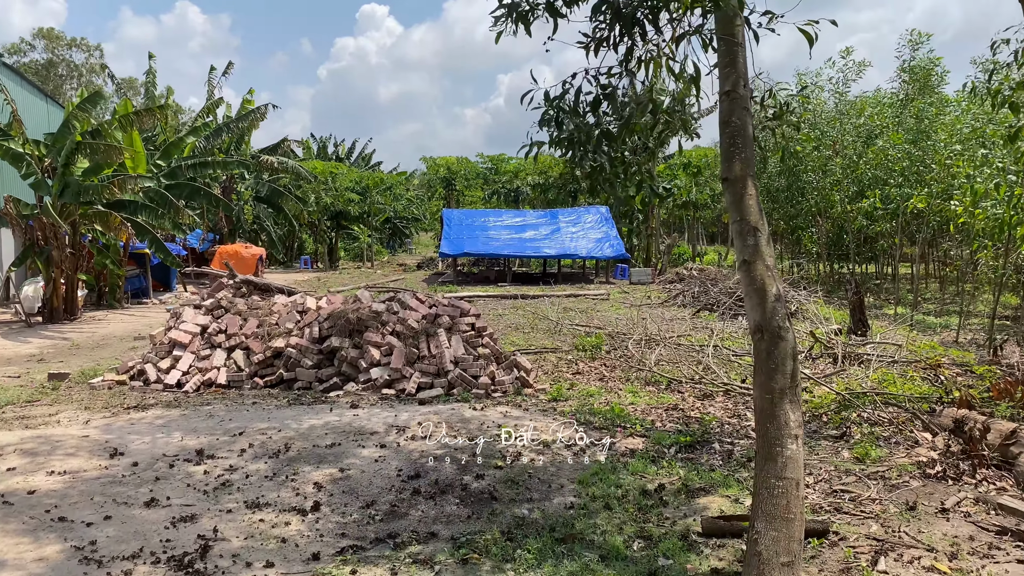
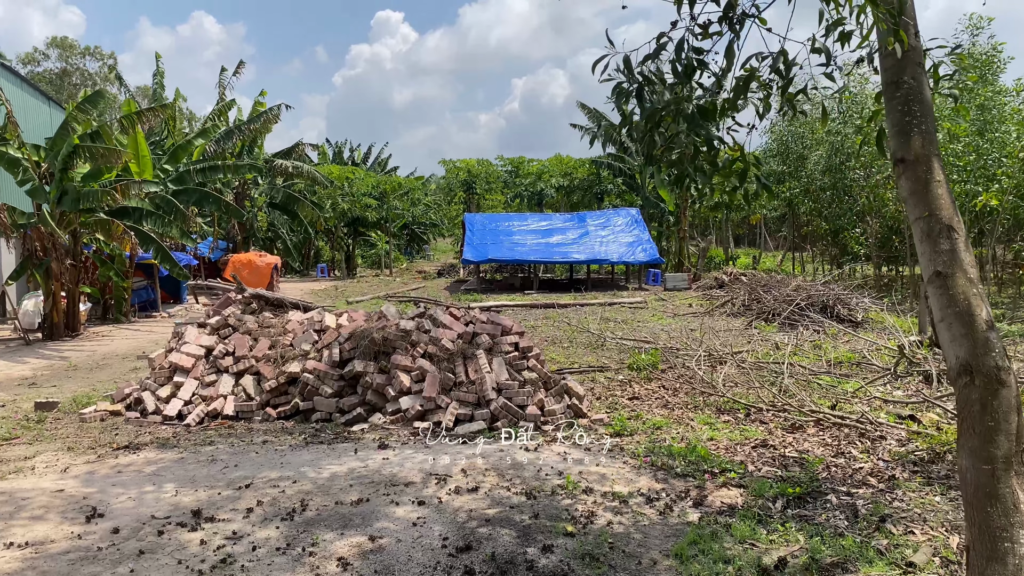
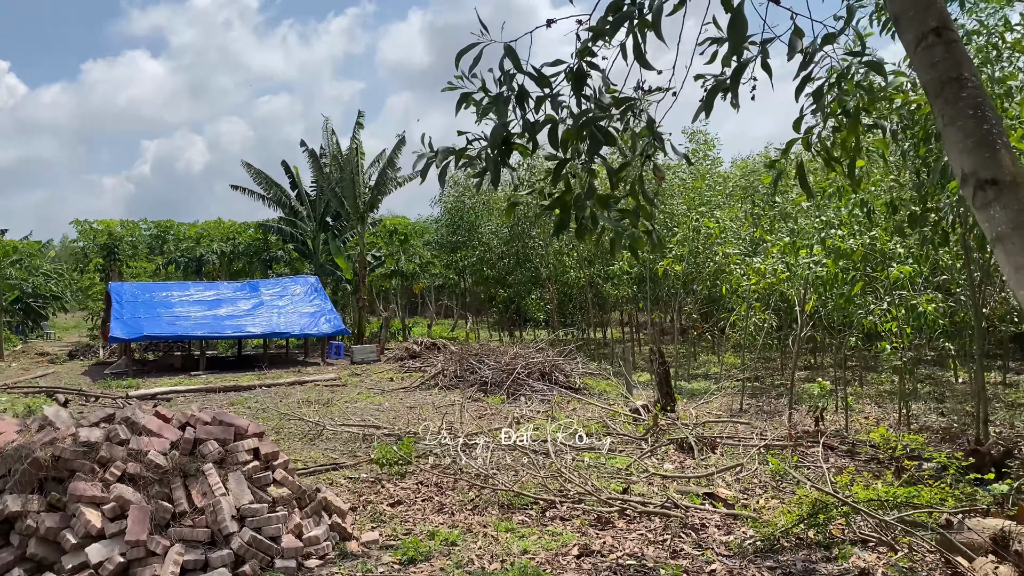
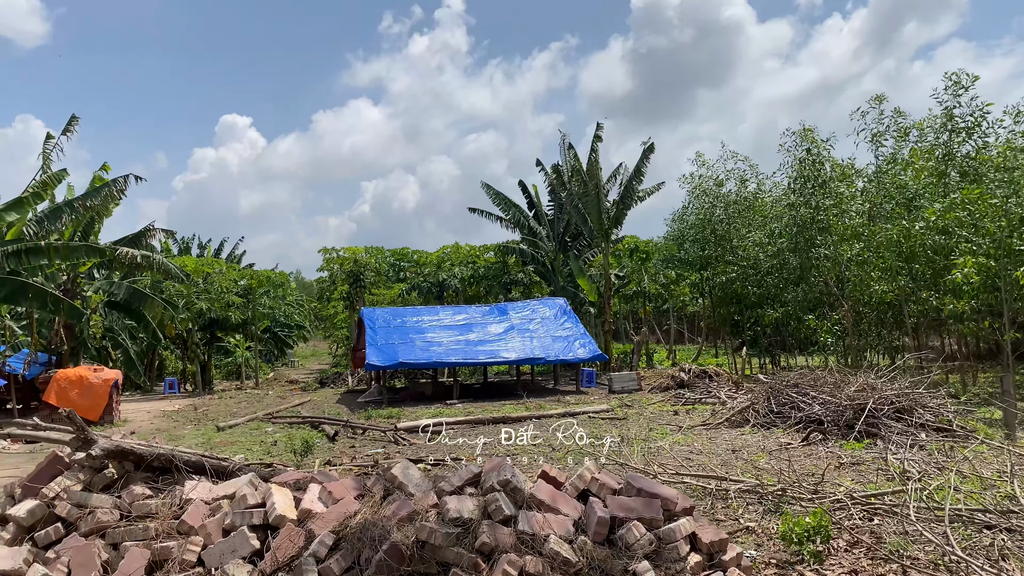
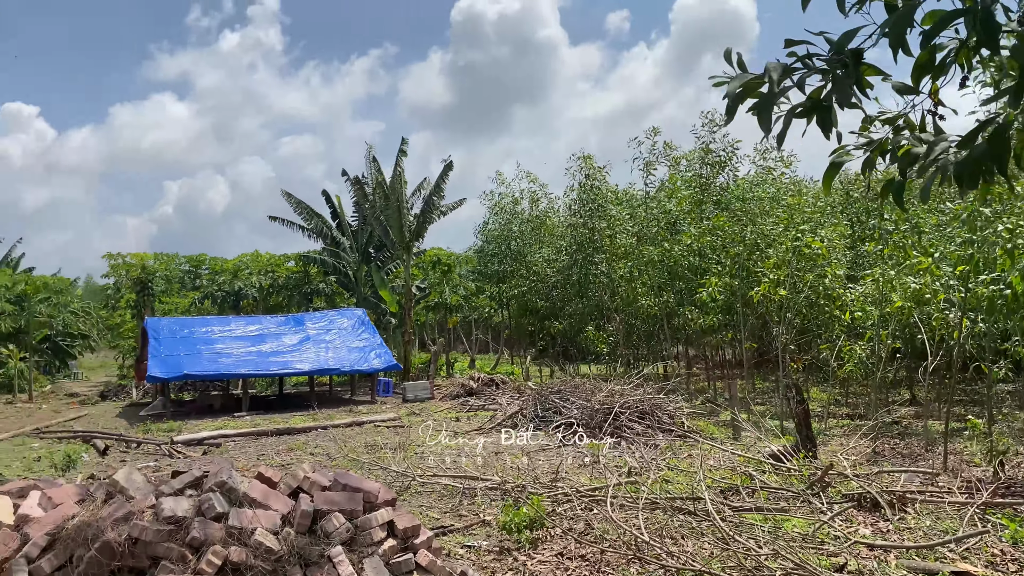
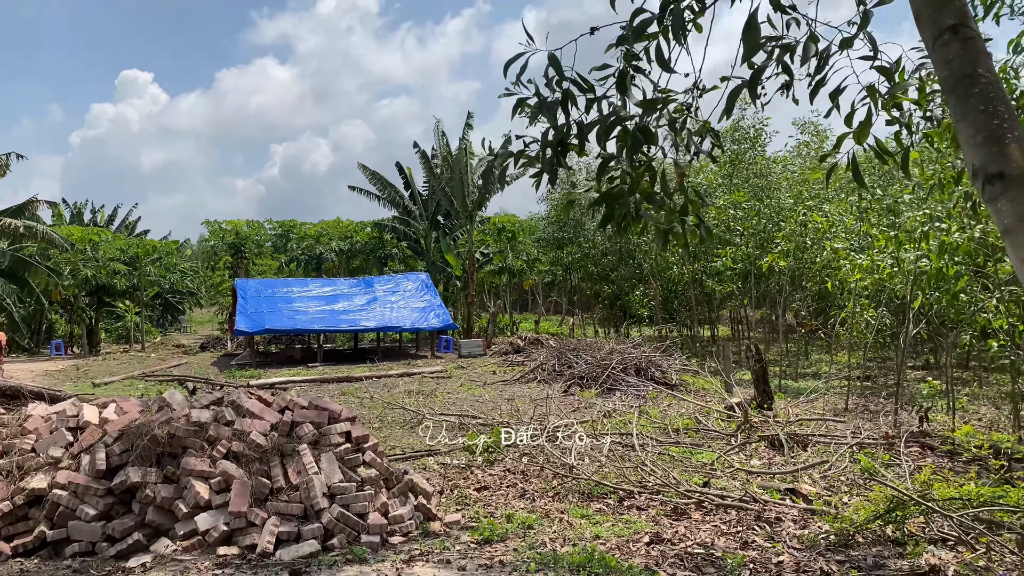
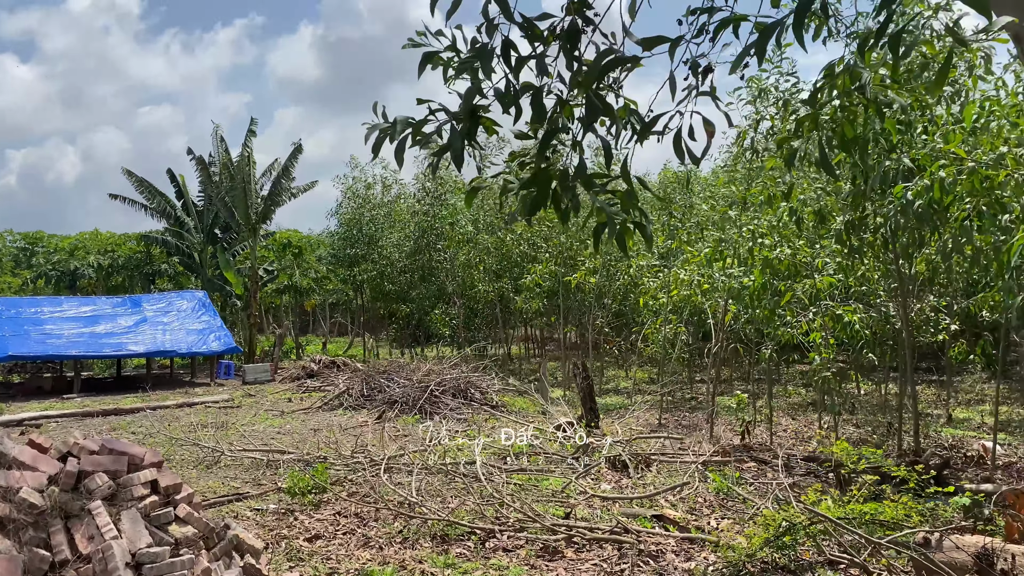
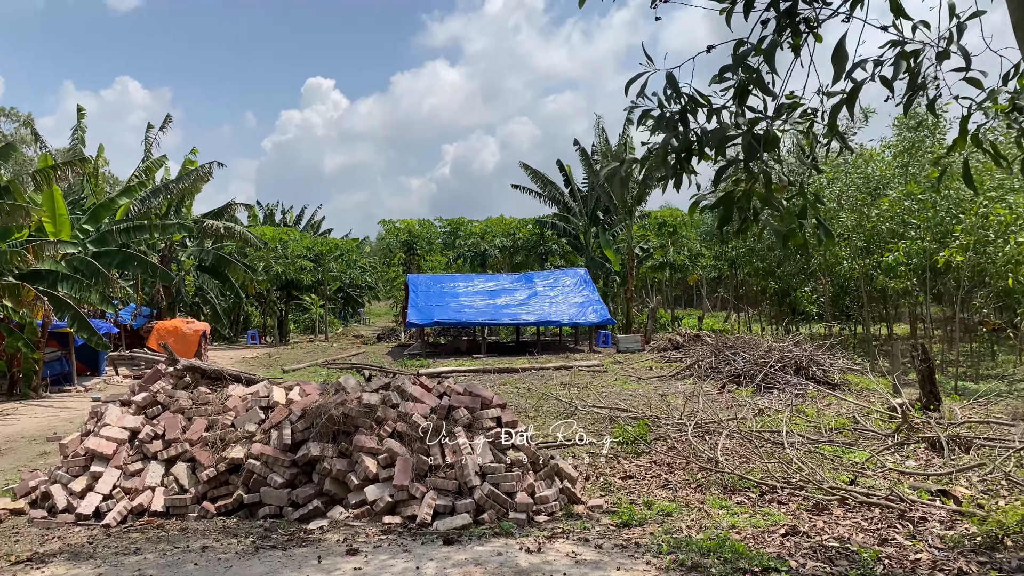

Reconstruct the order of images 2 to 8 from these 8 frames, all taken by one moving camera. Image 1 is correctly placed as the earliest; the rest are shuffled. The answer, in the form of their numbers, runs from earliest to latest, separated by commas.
2, 8, 6, 3, 7, 5, 4
